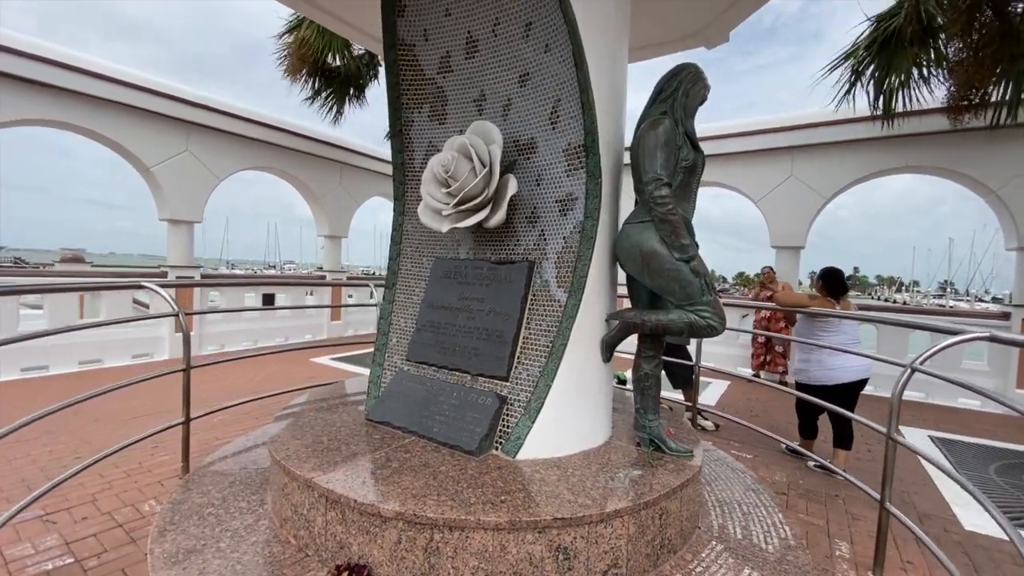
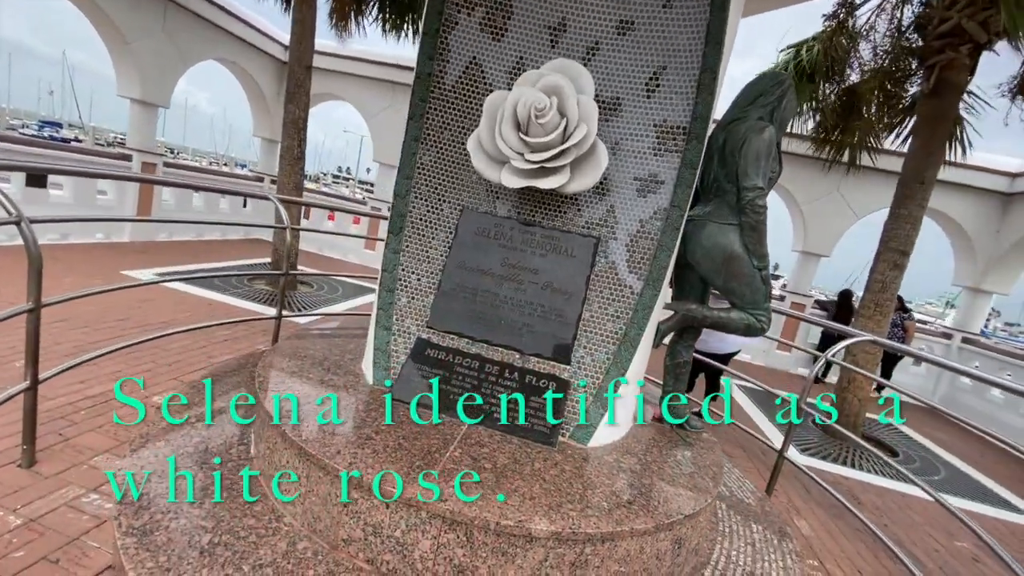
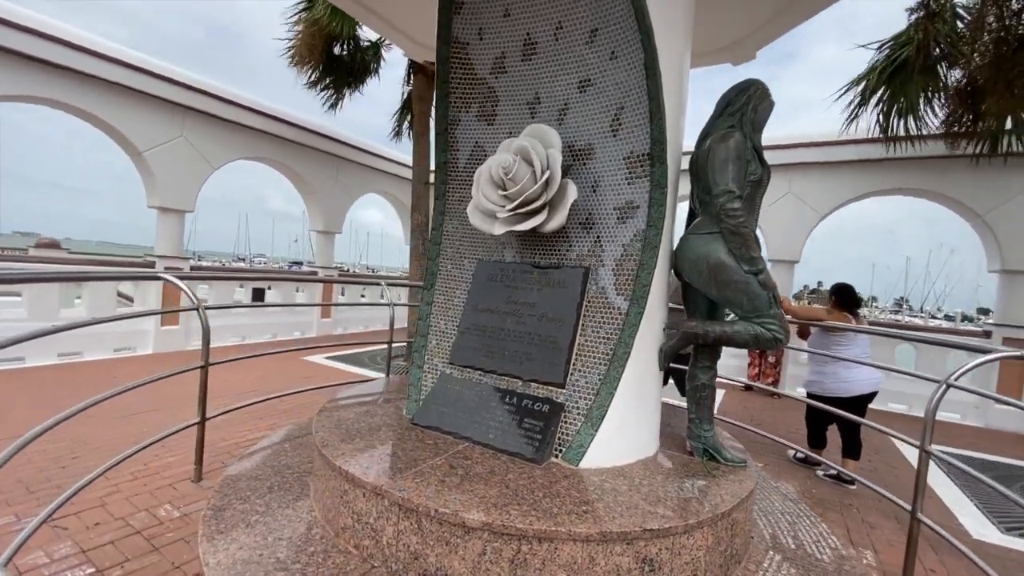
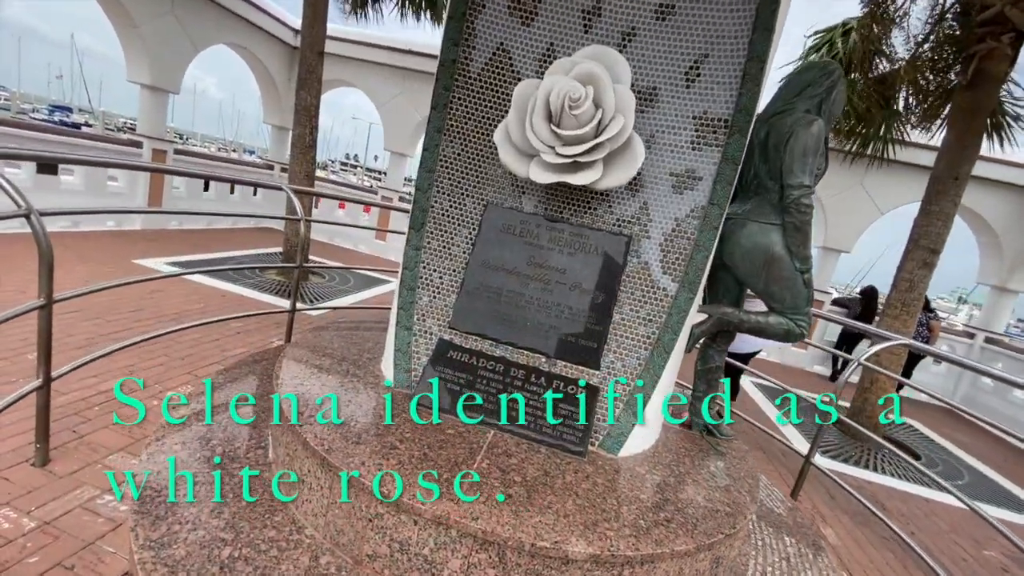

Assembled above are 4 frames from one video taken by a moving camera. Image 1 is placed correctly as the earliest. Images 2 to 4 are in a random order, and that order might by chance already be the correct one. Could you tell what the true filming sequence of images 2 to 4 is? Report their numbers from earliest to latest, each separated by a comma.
3, 2, 4
